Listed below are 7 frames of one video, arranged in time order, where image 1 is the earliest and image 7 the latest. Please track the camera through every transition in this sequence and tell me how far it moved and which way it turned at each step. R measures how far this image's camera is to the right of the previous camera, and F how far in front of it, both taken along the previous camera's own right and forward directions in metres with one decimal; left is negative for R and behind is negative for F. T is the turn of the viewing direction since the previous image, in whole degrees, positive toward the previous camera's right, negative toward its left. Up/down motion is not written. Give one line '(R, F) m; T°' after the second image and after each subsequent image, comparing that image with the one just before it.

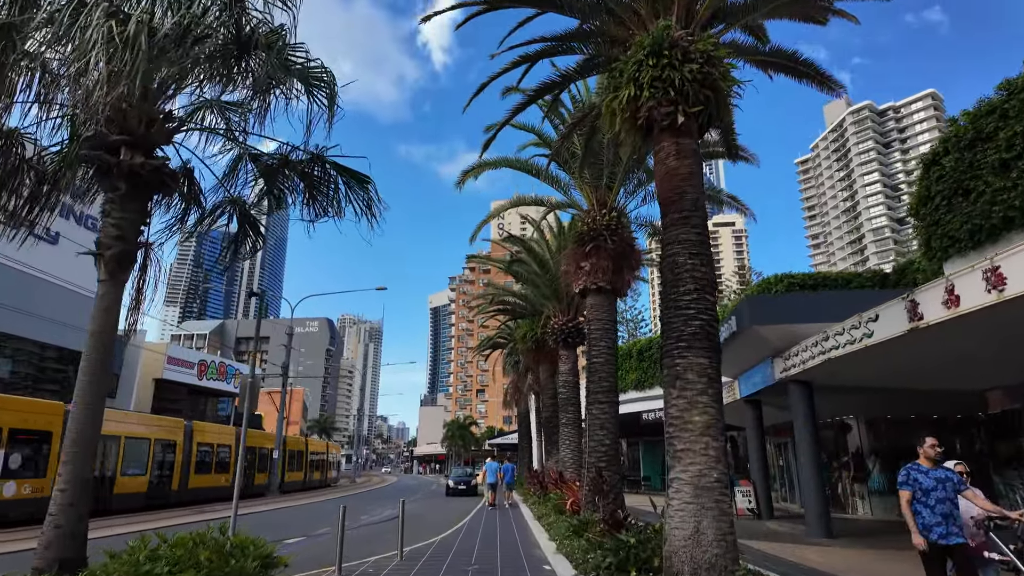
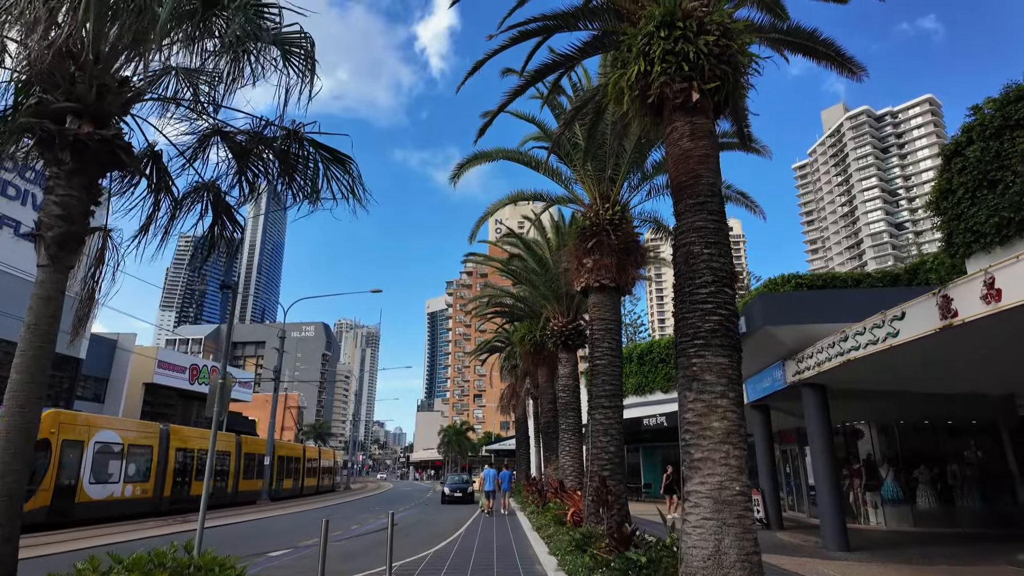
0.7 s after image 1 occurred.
(0.0, +0.6) m; 0°
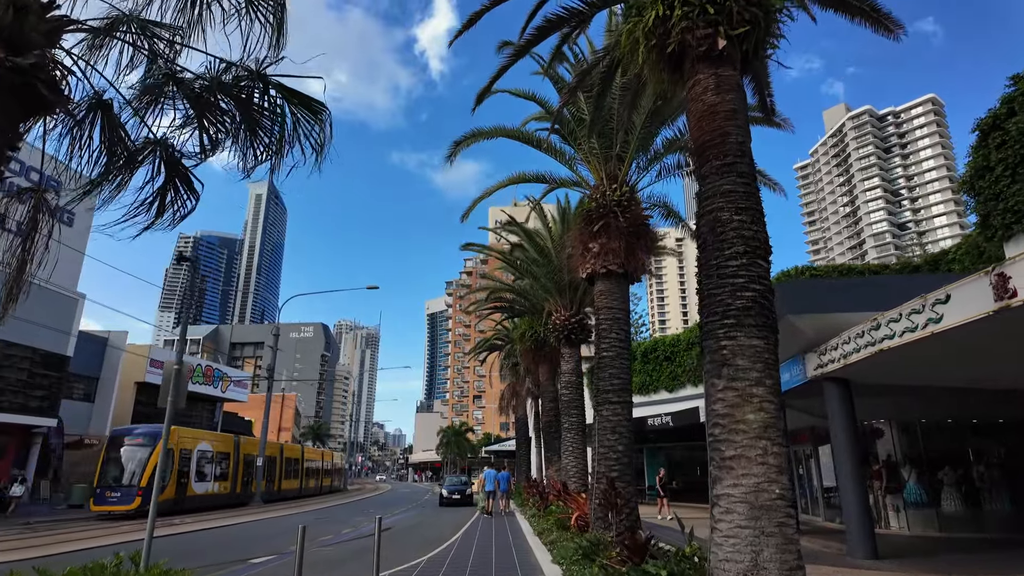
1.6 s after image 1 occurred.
(0.0, +0.8) m; 0°
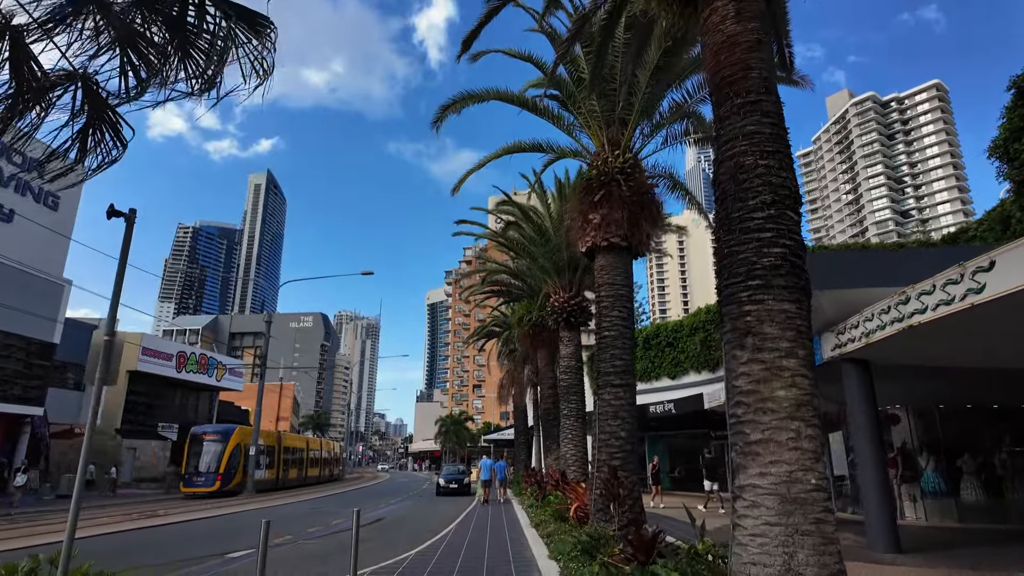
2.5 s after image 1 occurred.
(+0.1, +0.8) m; 0°
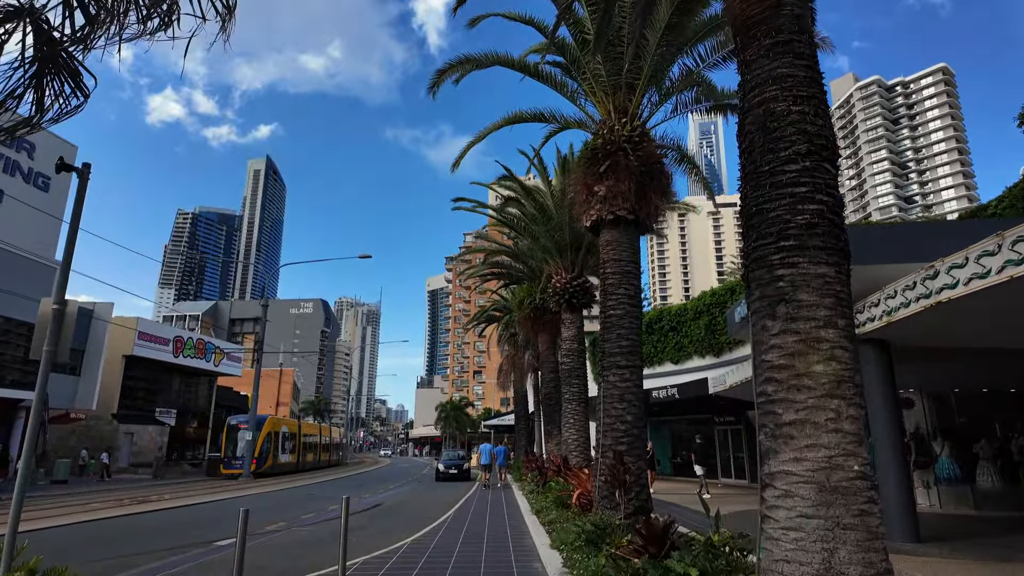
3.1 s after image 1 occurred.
(0.0, +0.5) m; 0°
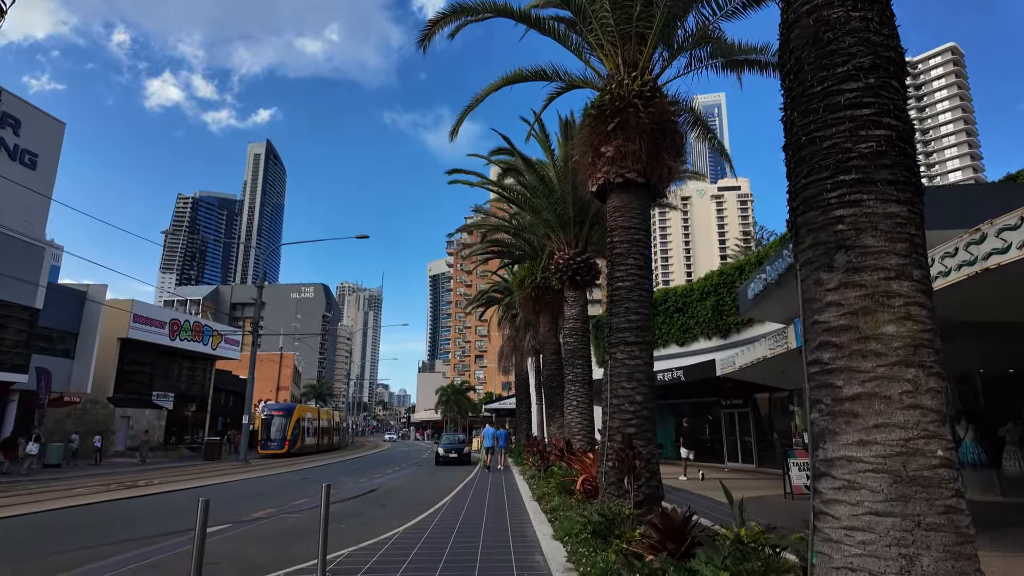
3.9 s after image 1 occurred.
(0.0, +0.7) m; 0°
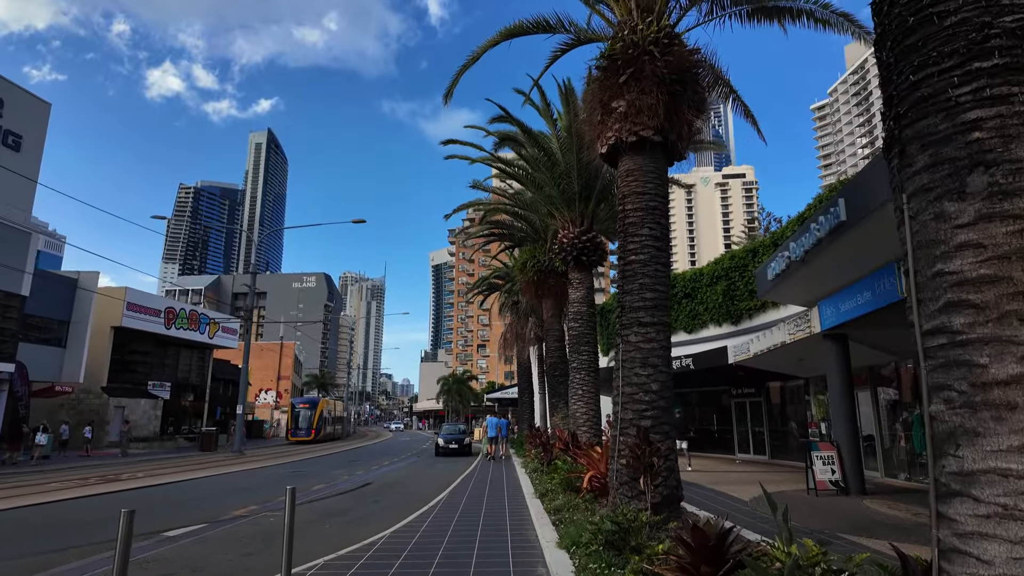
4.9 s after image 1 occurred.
(0.0, +1.0) m; 0°
